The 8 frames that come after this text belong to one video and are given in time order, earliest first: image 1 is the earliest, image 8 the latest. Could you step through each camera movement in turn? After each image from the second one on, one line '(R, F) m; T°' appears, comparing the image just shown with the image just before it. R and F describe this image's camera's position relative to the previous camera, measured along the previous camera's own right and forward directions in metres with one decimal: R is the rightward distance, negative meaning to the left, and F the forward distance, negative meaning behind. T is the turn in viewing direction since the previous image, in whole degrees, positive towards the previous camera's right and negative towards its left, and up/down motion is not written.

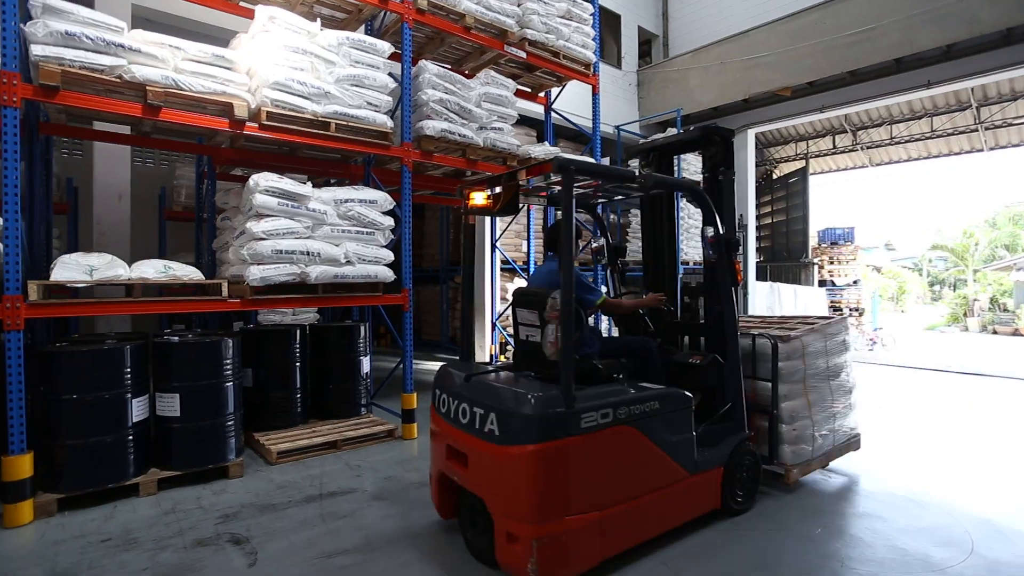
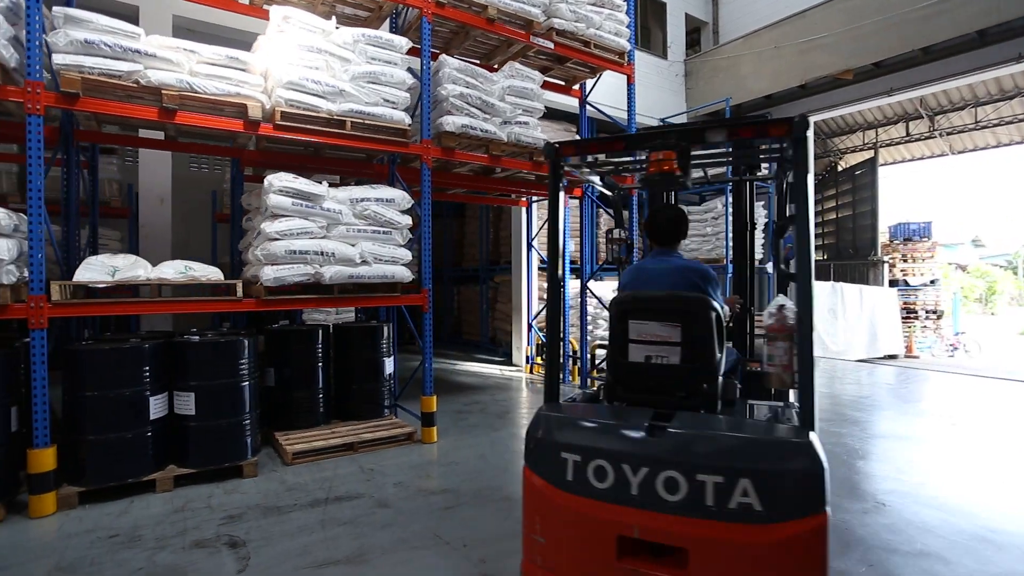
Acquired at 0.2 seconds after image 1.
(+0.4, +0.2) m; -6°
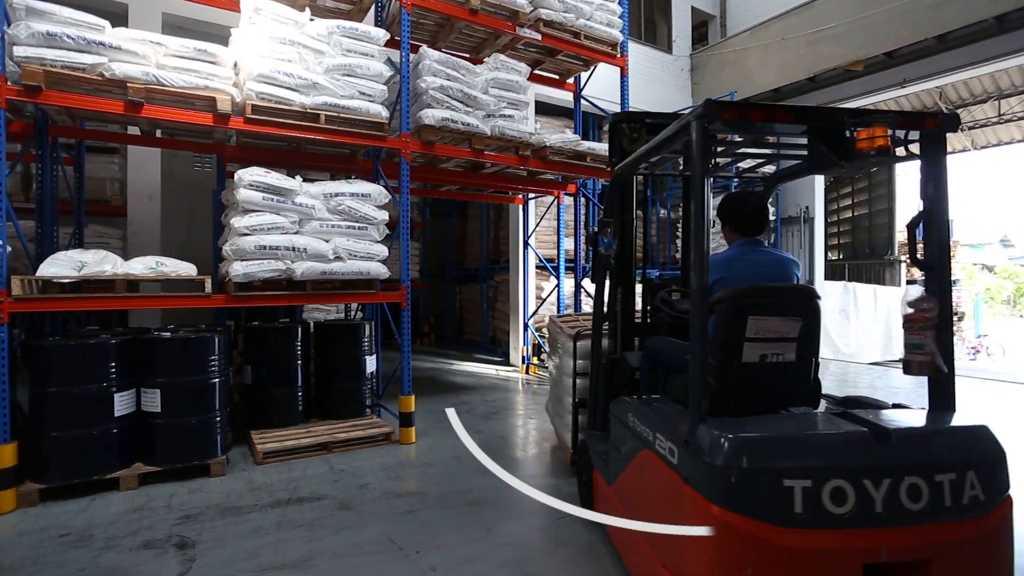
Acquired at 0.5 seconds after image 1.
(+0.4, +0.2) m; -2°
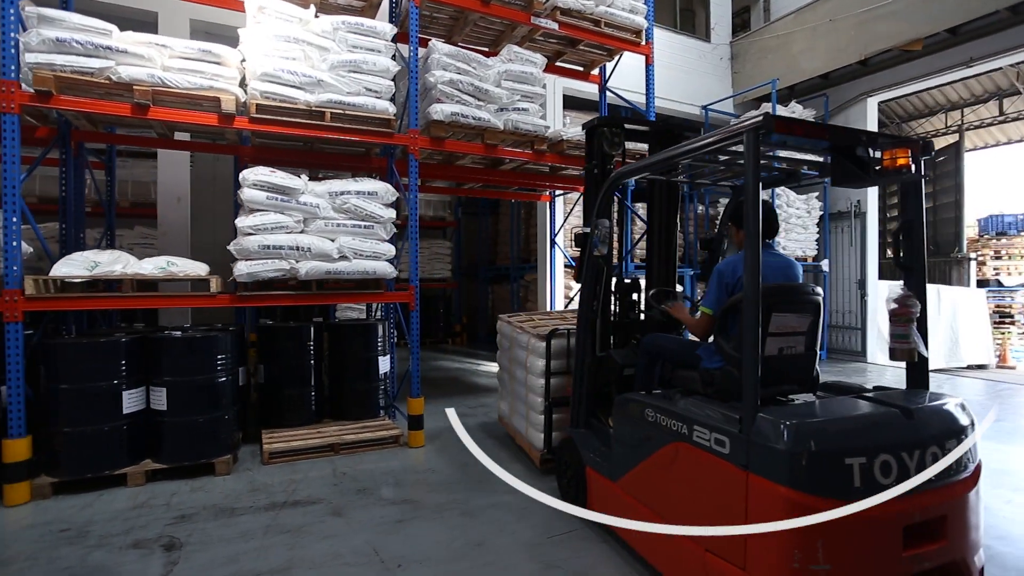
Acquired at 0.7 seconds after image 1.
(+0.4, +0.2) m; -5°
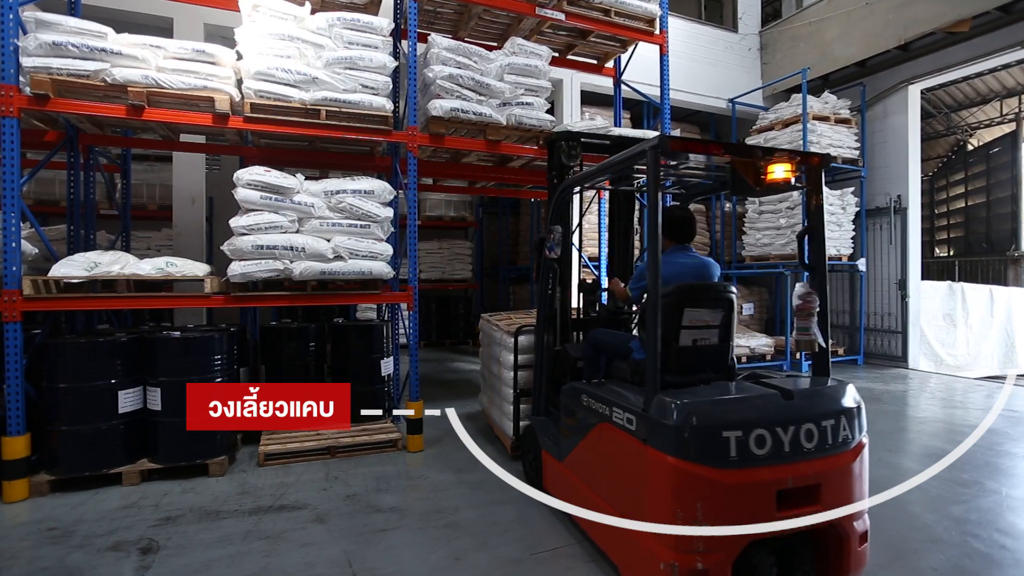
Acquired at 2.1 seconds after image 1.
(+0.4, +0.2) m; -4°
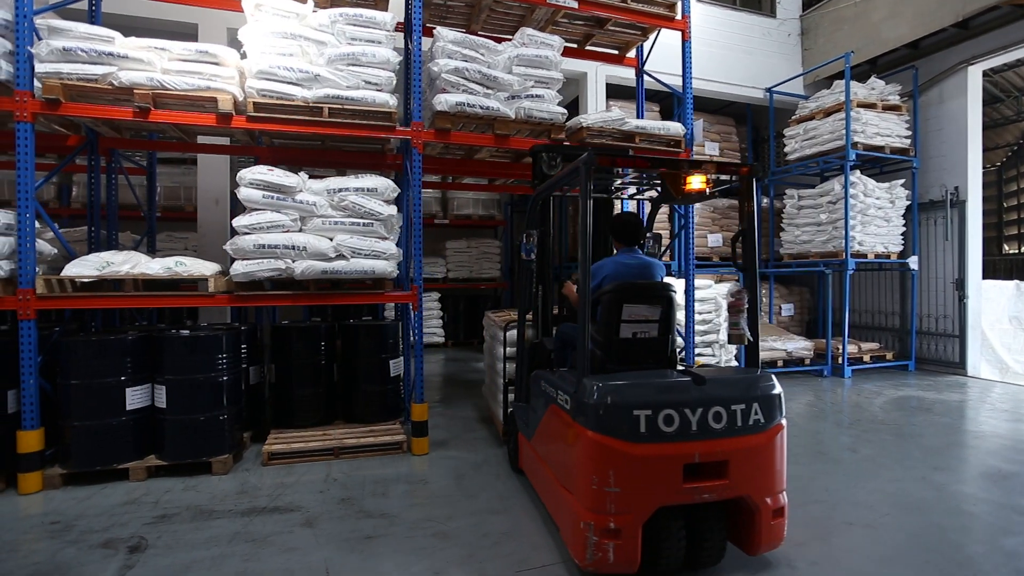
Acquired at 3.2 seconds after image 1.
(+0.4, +0.2) m; -5°
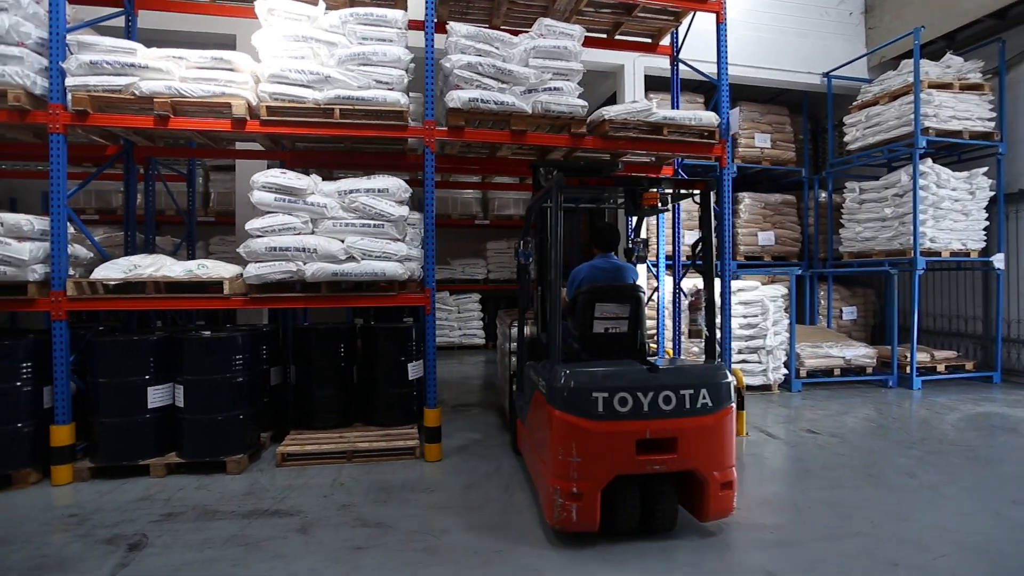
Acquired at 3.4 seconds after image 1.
(+0.5, +0.2) m; -7°
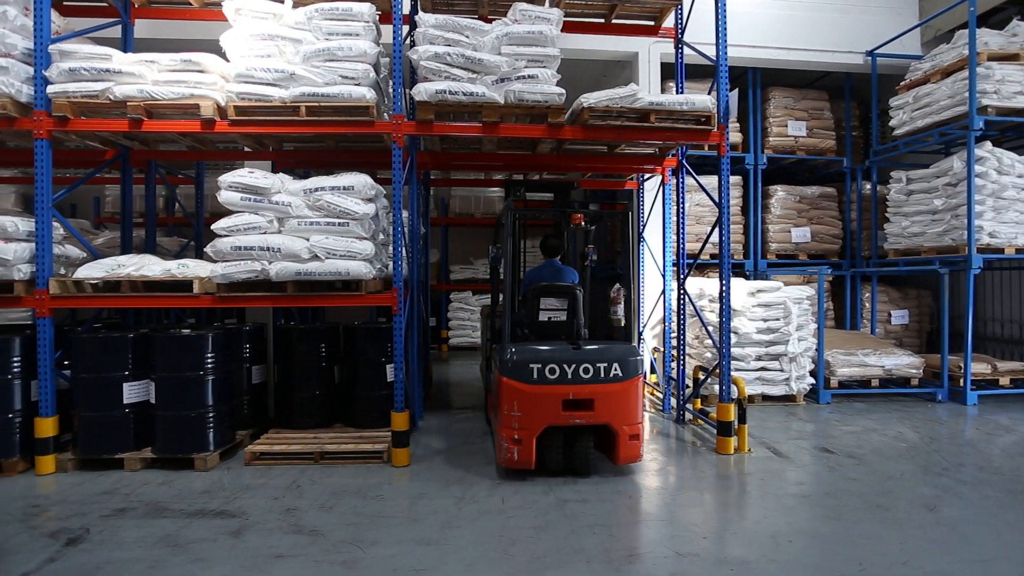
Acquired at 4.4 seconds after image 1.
(+0.9, +0.3) m; -7°
